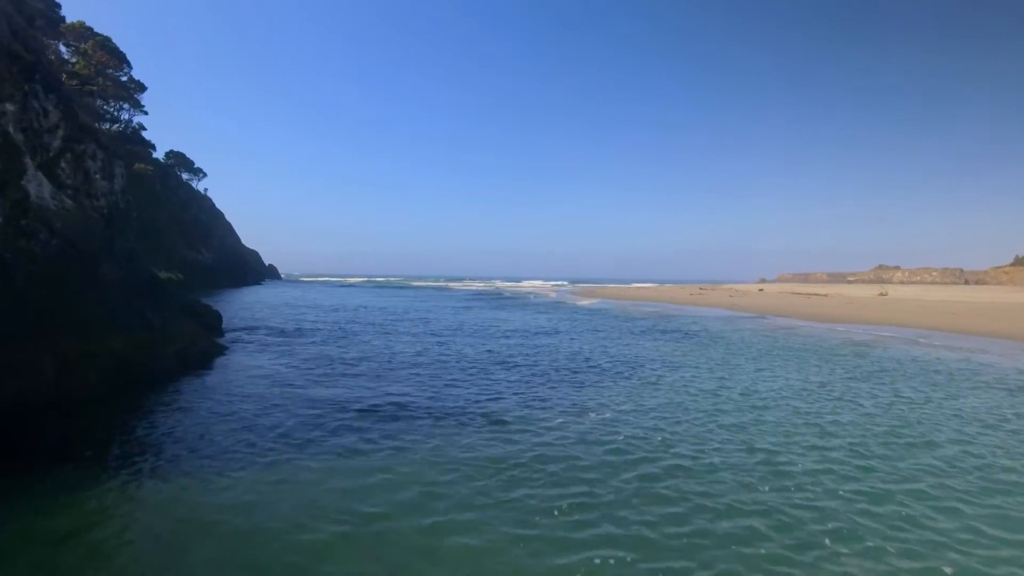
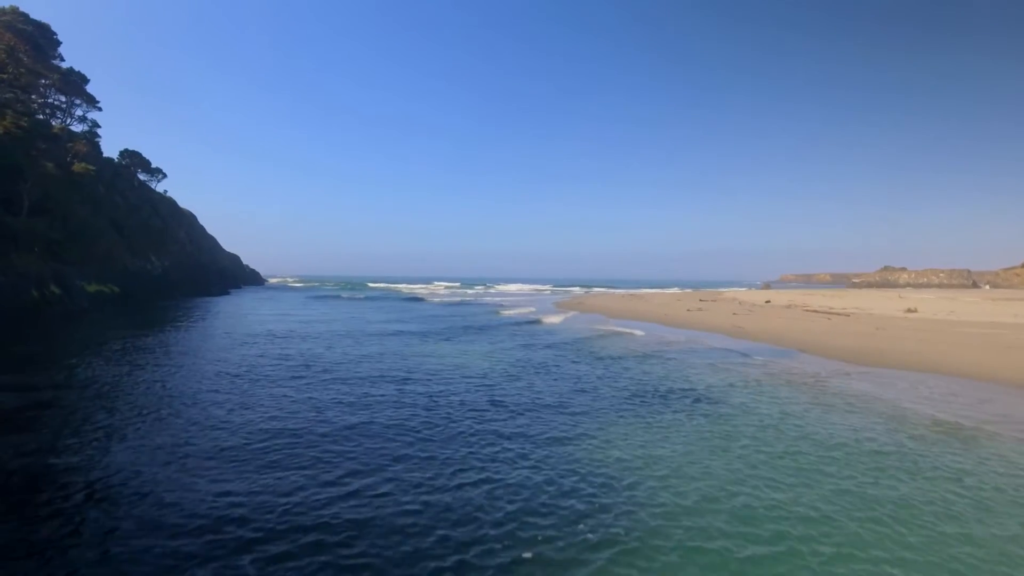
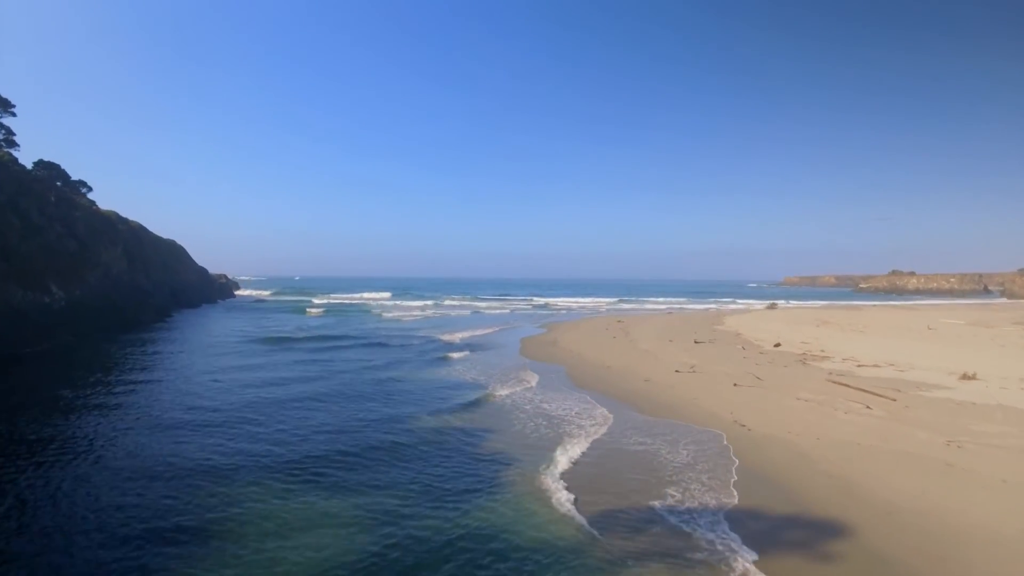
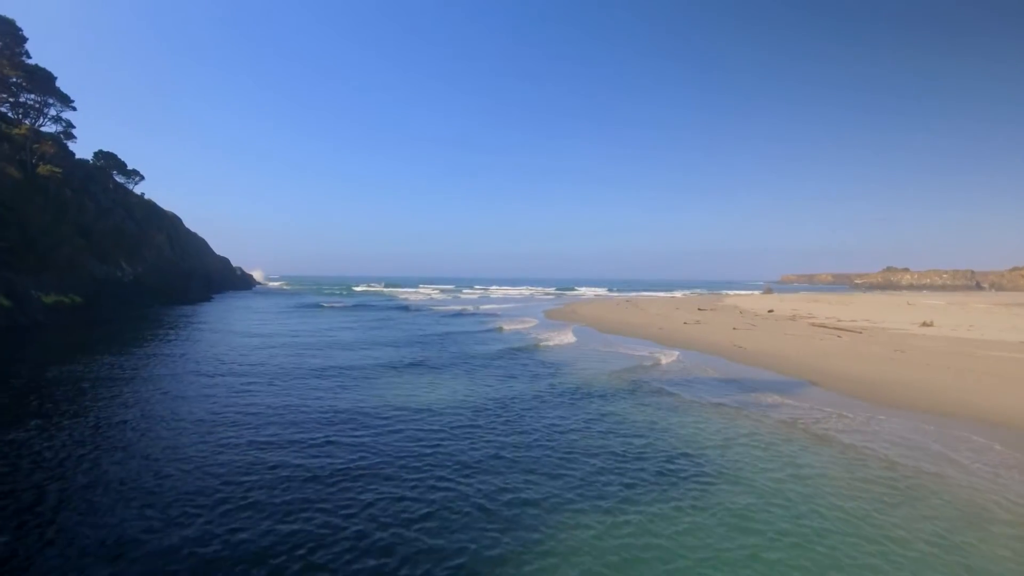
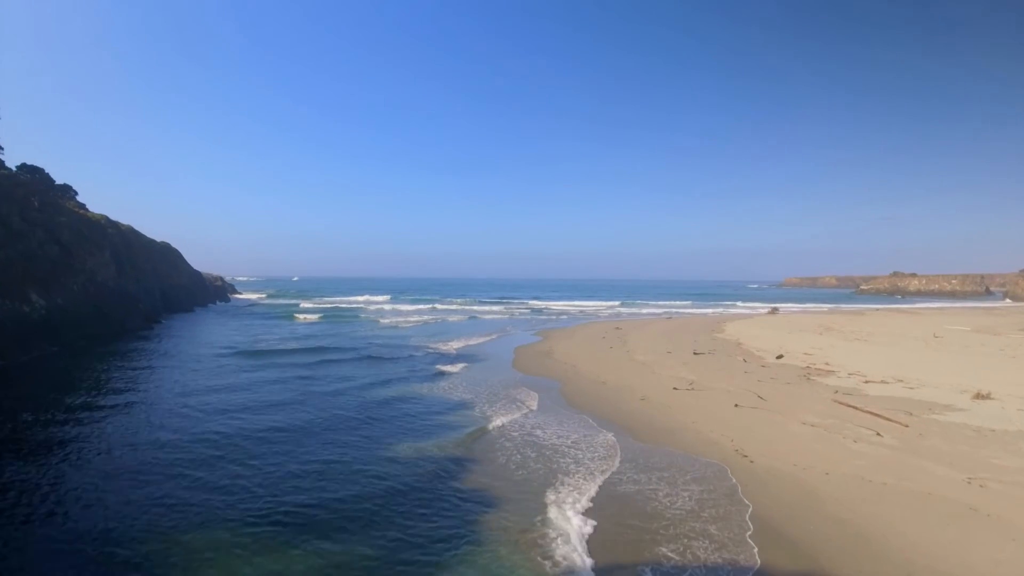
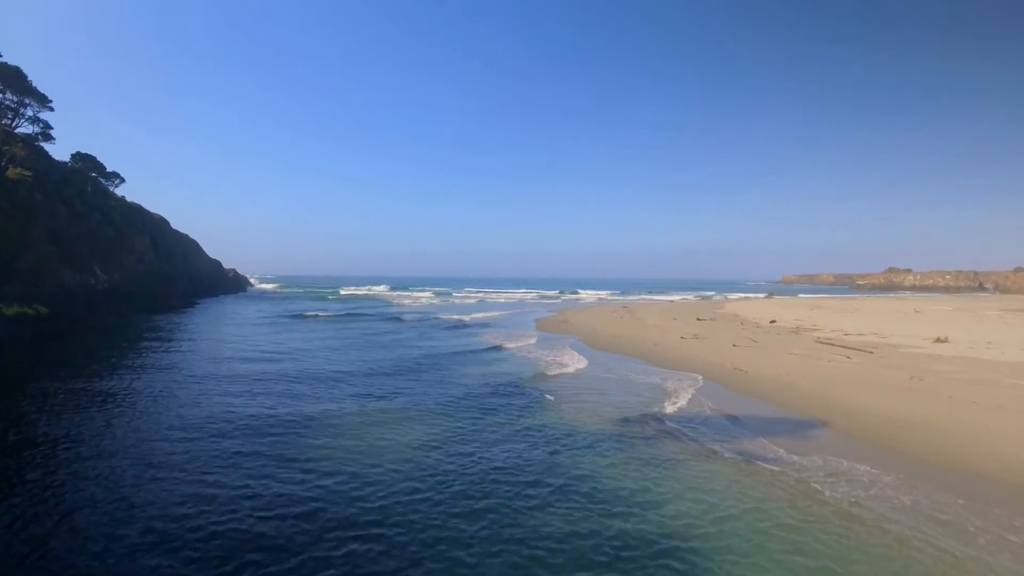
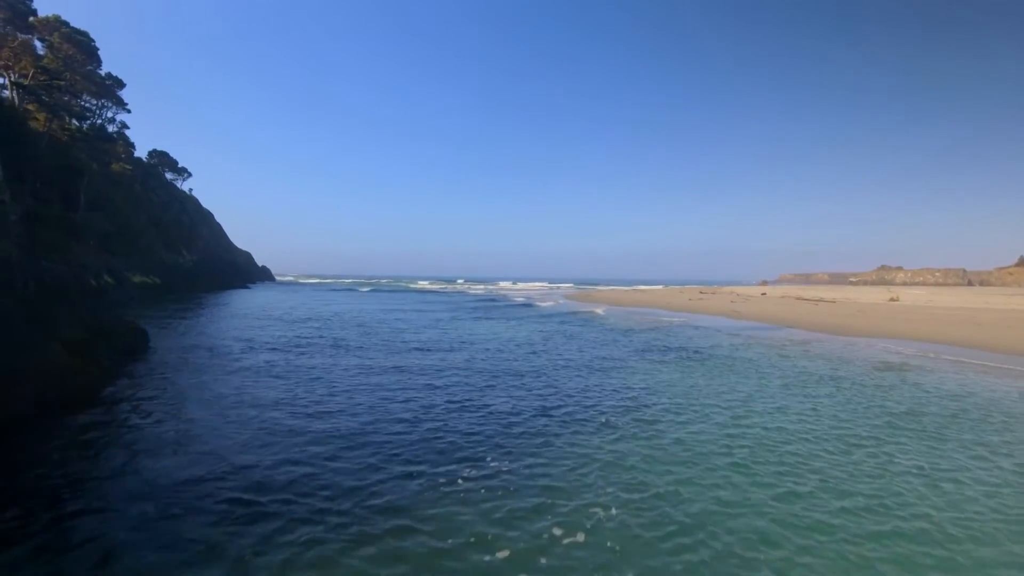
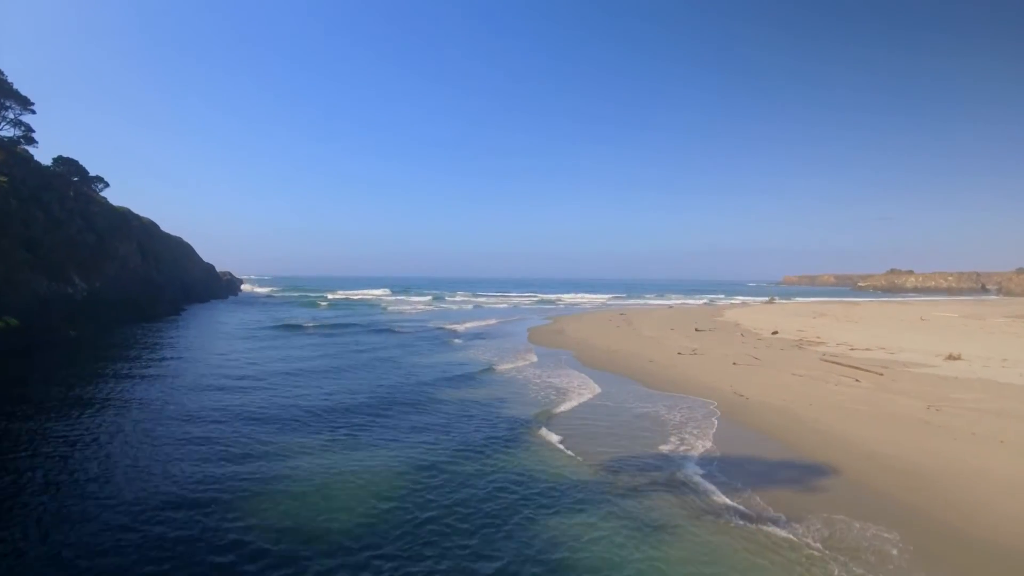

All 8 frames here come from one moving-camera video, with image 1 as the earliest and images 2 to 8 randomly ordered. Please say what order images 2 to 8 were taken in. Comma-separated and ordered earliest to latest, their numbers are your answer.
7, 2, 4, 6, 8, 3, 5
